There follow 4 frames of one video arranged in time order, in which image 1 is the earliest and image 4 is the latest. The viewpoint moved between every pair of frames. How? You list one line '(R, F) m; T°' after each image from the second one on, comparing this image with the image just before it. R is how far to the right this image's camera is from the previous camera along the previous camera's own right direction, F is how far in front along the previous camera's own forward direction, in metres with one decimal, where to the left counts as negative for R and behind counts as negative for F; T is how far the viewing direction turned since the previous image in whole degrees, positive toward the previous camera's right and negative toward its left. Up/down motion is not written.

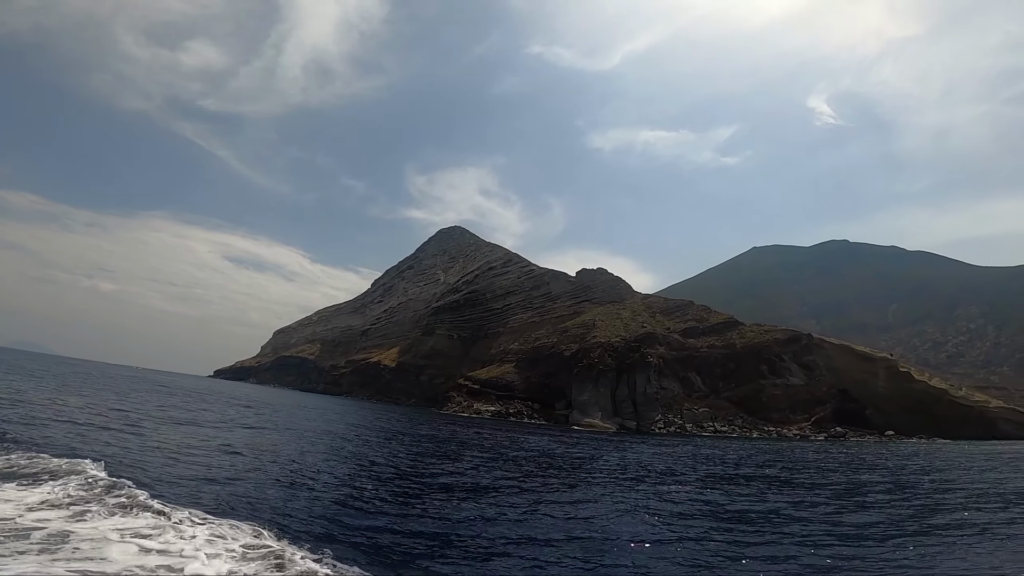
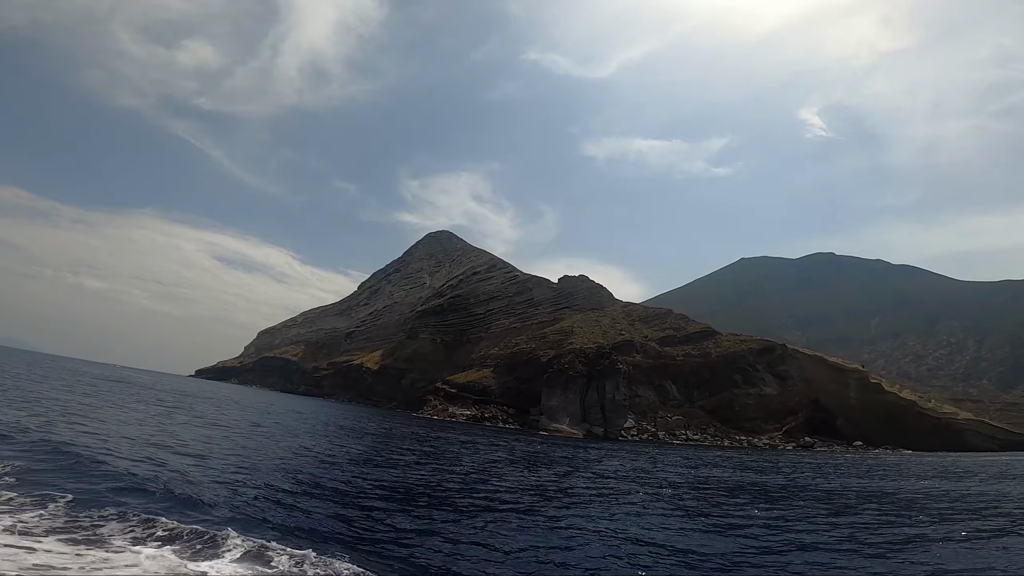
(+1.7, 0.0) m; +1°
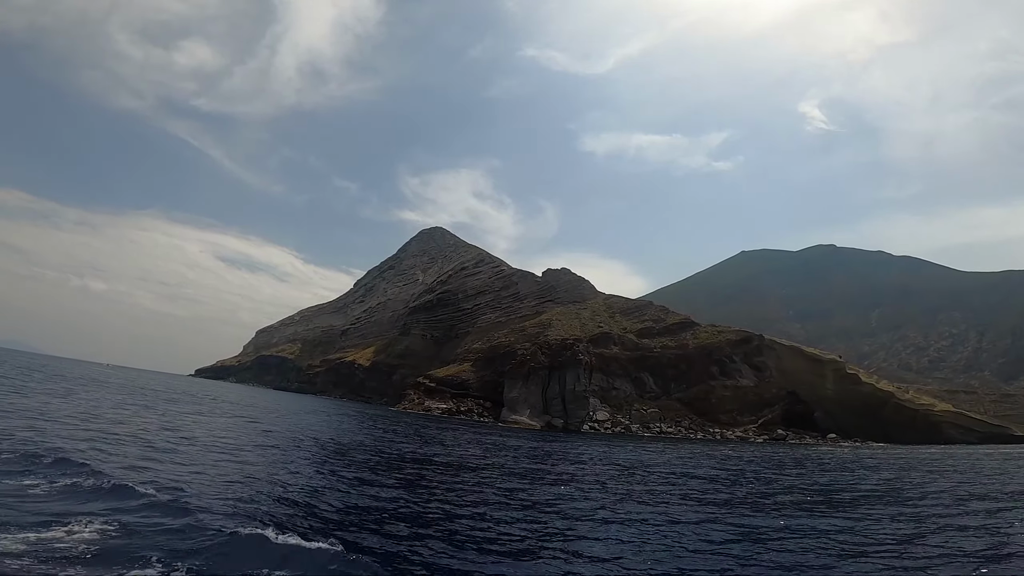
(+3.8, +0.5) m; -1°
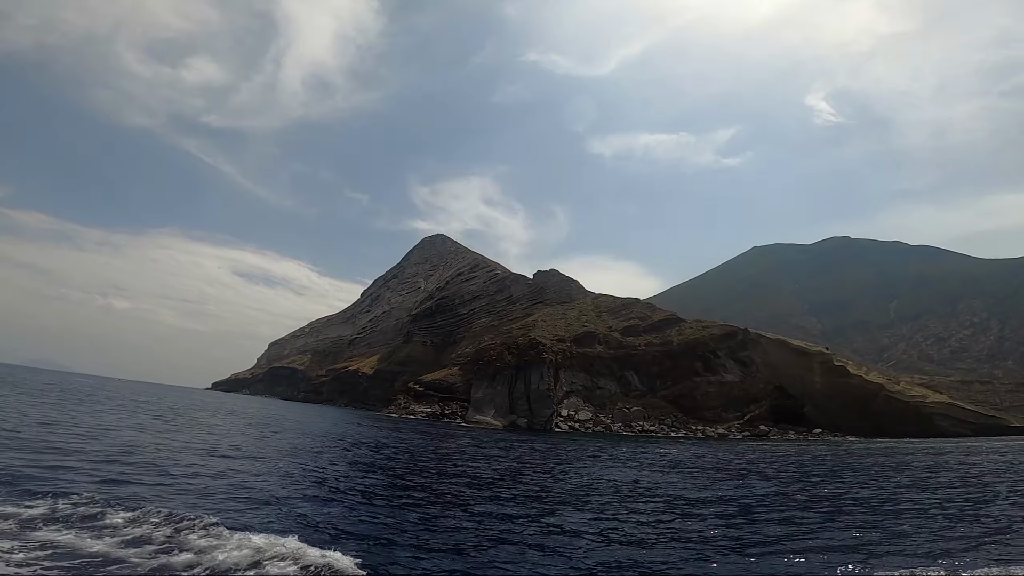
(+4.5, +0.3) m; -2°
